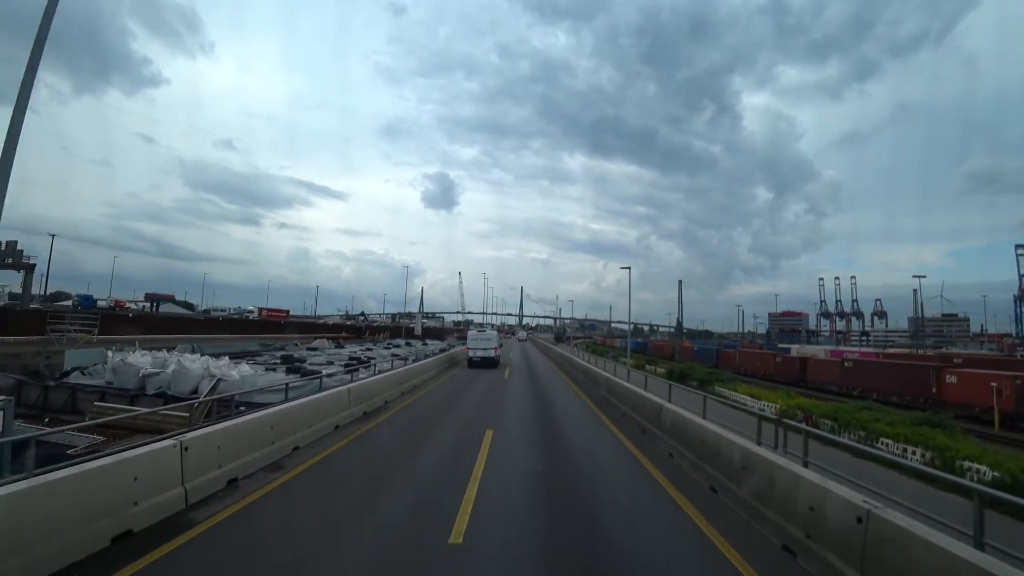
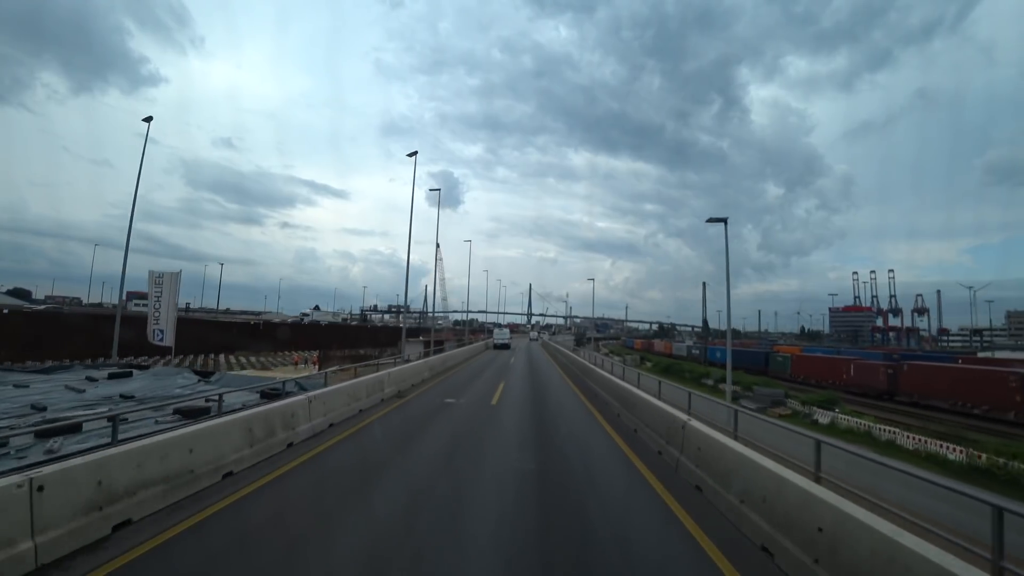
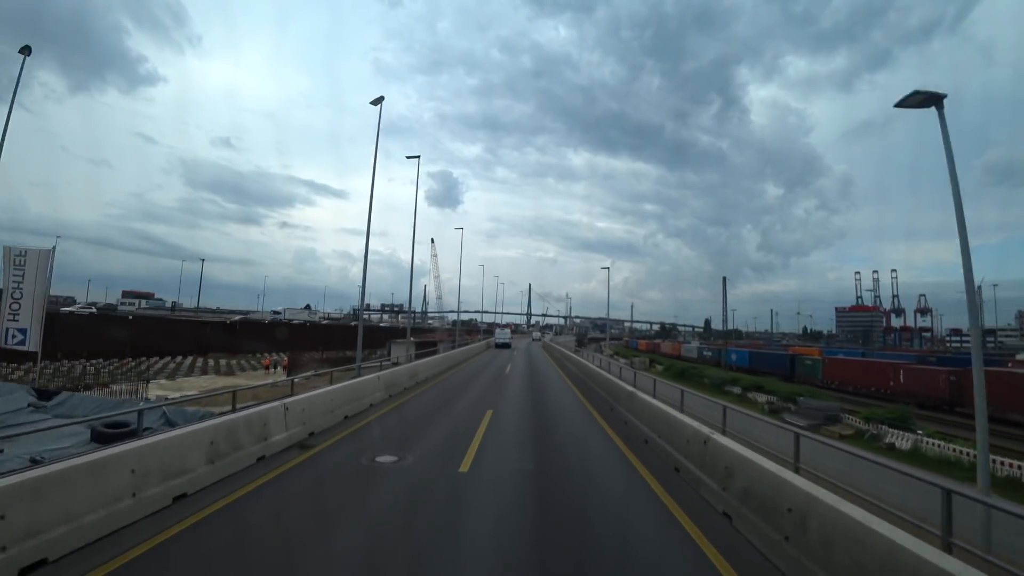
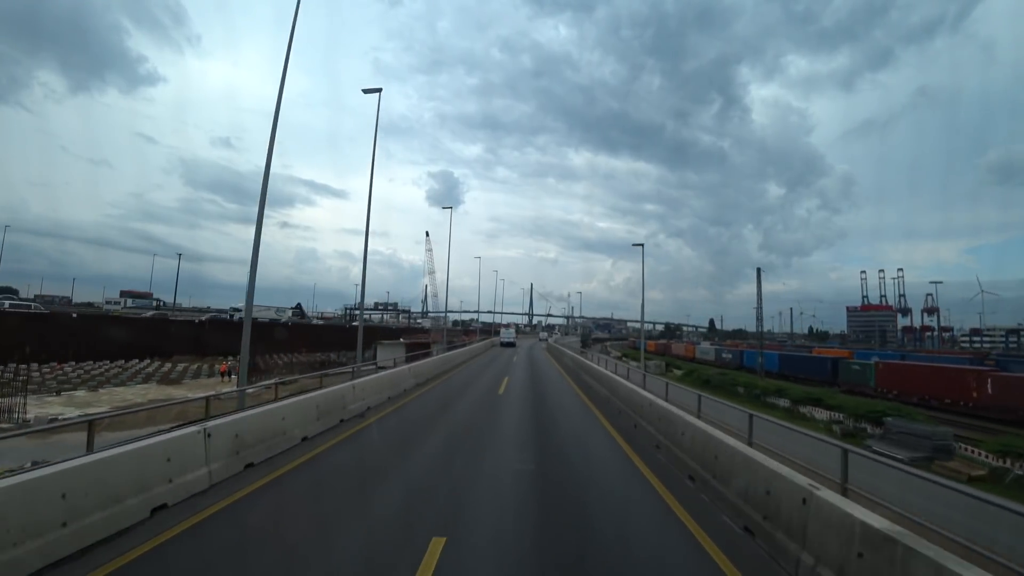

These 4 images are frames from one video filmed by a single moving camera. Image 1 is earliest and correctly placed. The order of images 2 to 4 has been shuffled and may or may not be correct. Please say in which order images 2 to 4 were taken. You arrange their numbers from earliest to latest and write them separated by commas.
2, 3, 4
